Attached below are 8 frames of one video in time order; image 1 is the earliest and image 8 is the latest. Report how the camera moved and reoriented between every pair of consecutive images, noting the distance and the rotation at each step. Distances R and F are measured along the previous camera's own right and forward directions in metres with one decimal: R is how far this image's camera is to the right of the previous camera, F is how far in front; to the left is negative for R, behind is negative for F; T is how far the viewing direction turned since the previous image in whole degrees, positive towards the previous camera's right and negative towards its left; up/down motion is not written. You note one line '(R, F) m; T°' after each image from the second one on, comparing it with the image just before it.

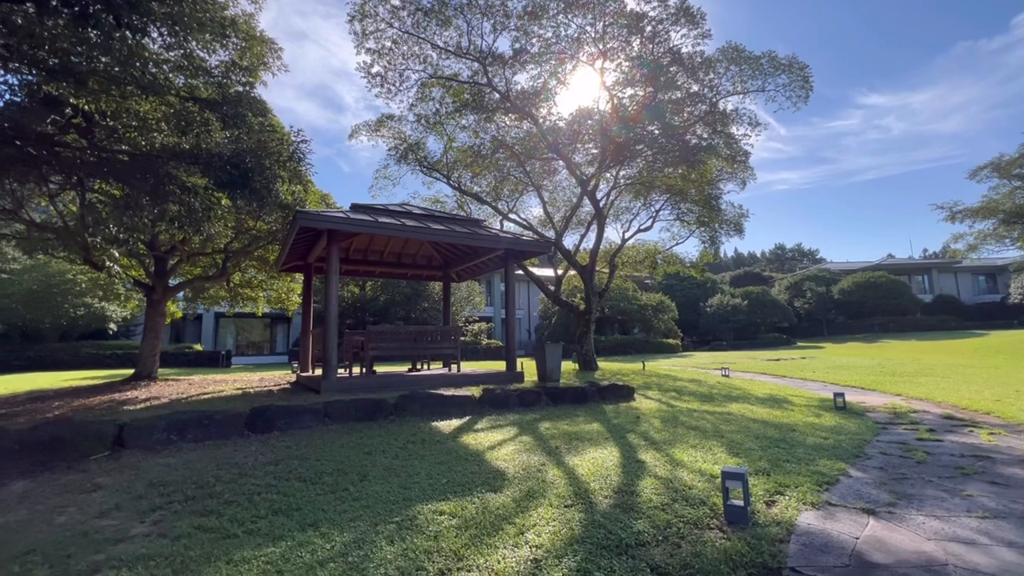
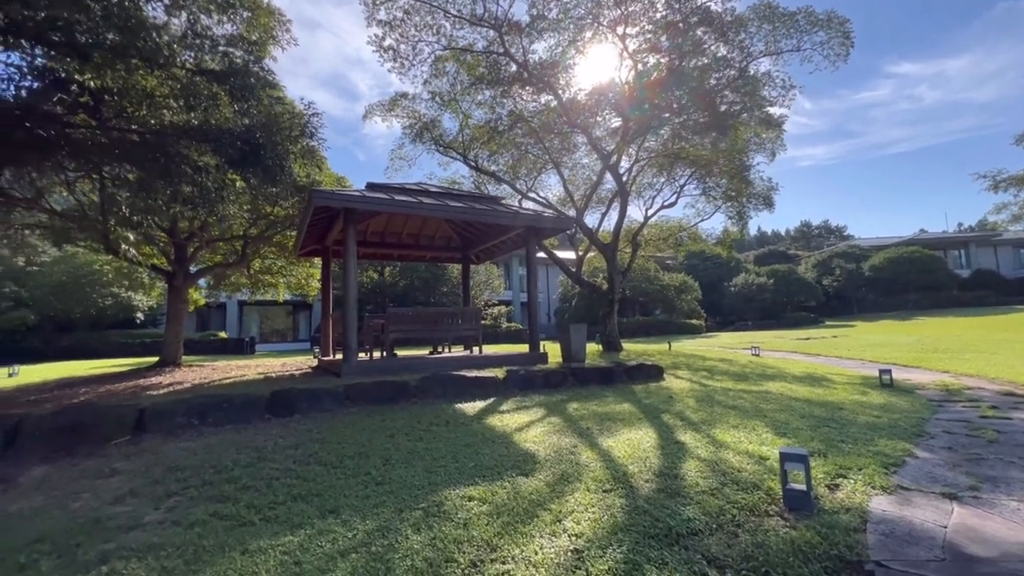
(-0.1, +0.3) m; -2°
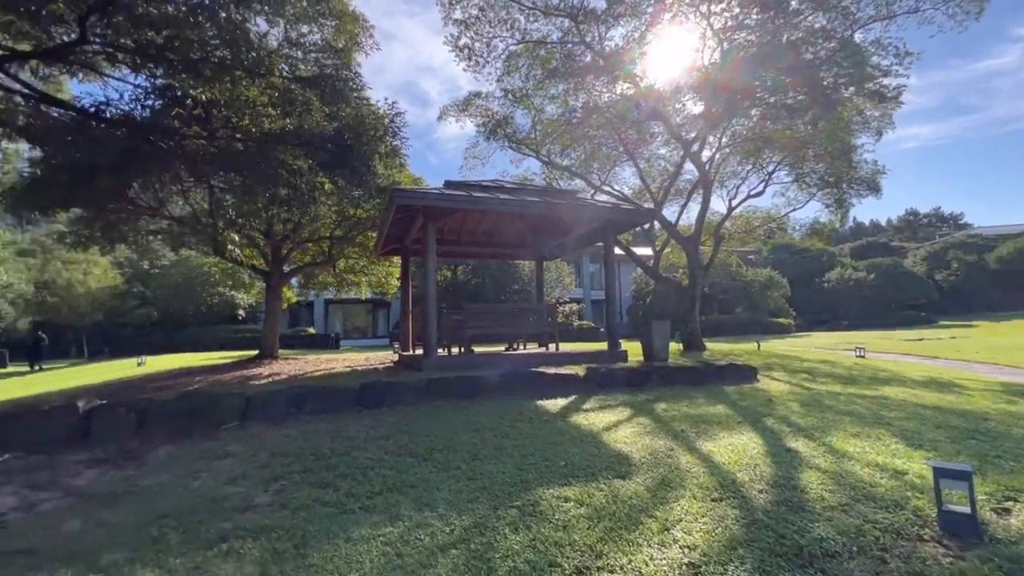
(-0.2, +0.1) m; -8°
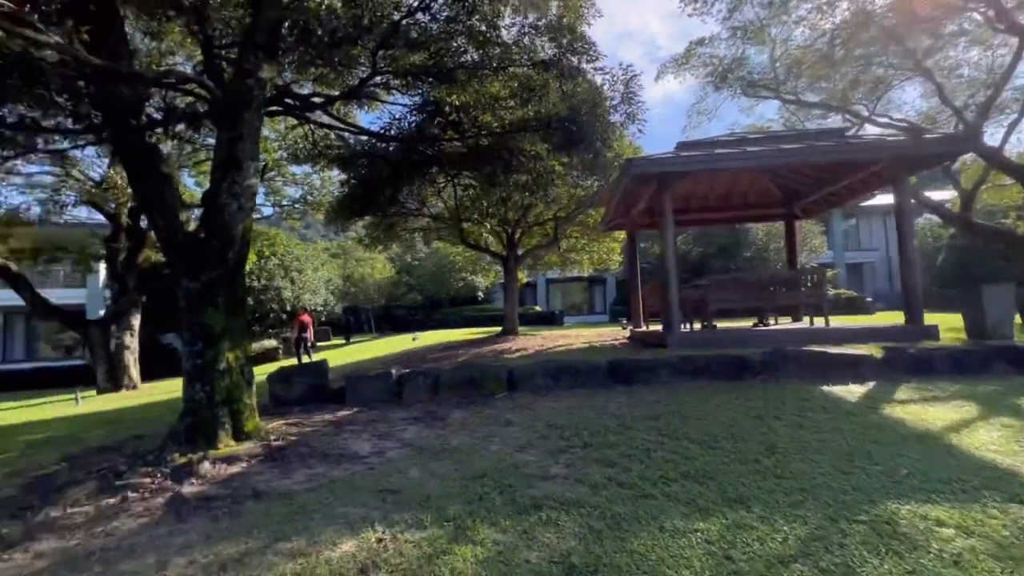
(-0.5, +0.1) m; -25°
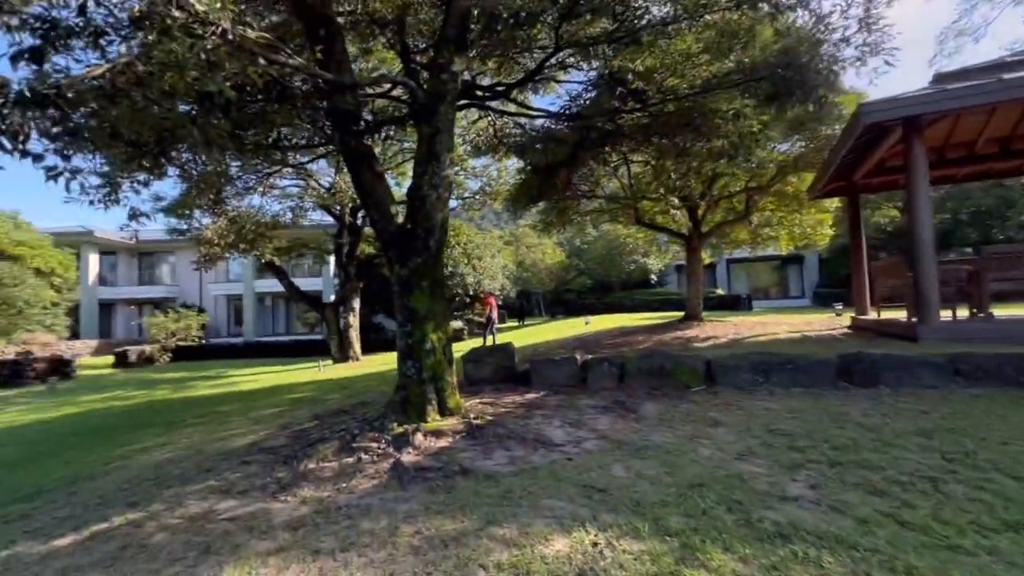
(-0.3, +0.2) m; -20°
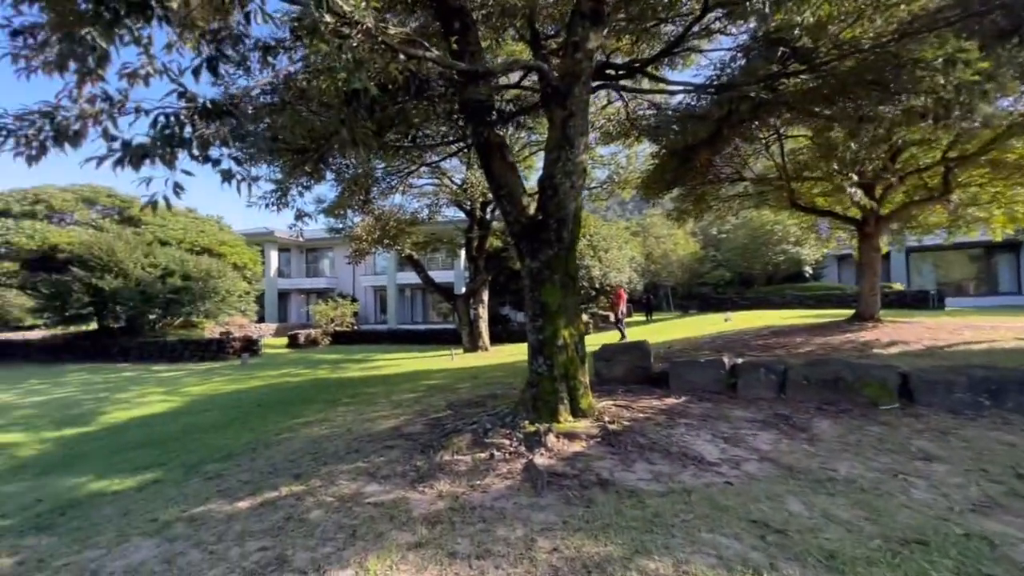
(-0.1, +0.3) m; -15°
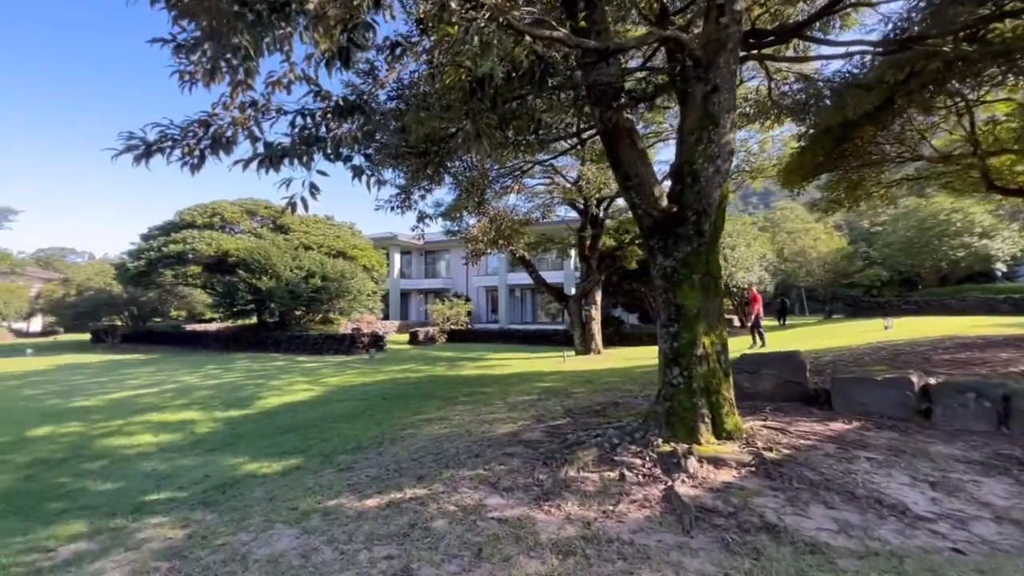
(-0.2, +0.3) m; -13°
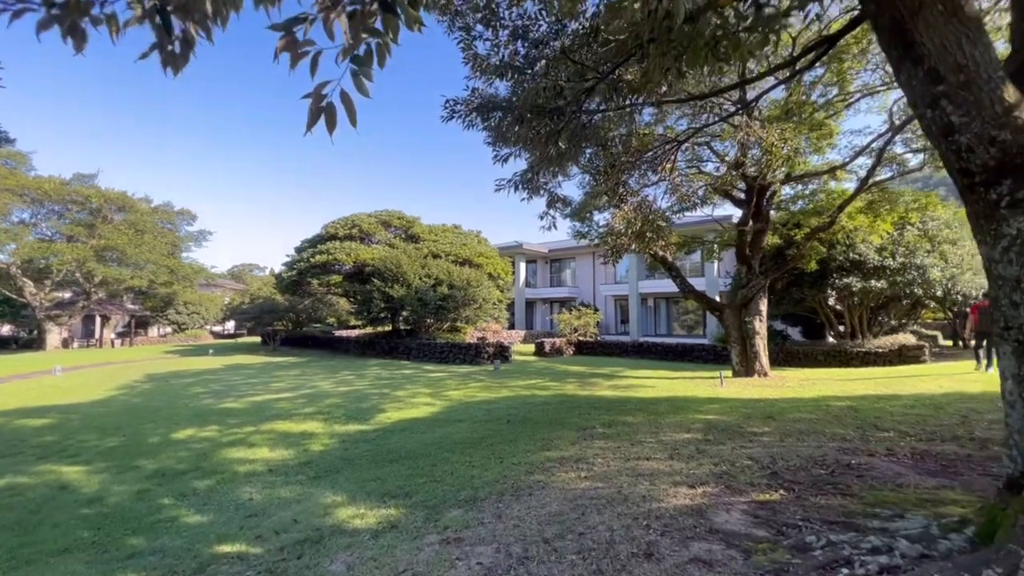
(-0.4, +1.5) m; -15°
